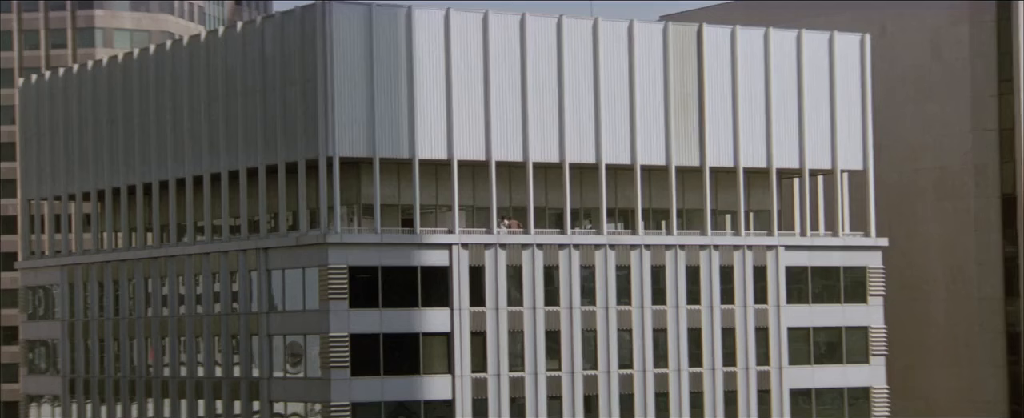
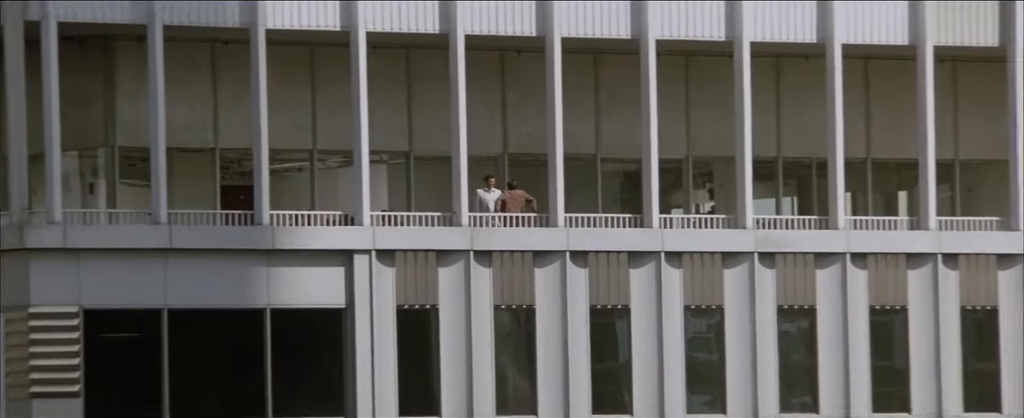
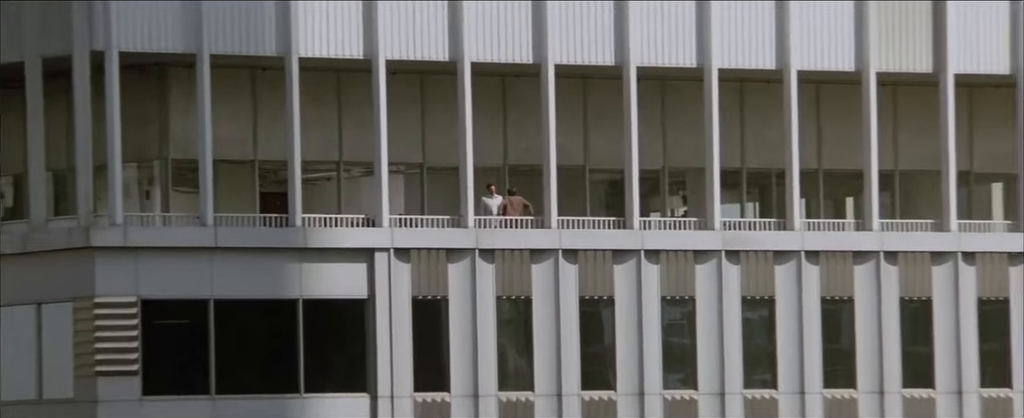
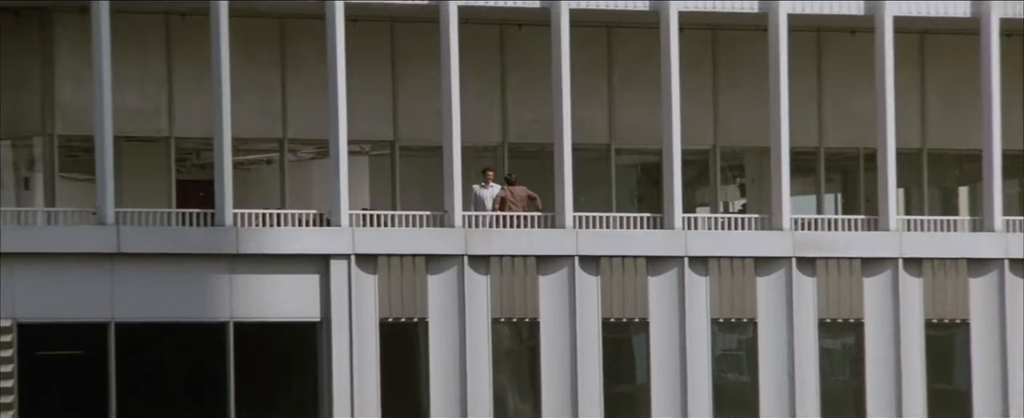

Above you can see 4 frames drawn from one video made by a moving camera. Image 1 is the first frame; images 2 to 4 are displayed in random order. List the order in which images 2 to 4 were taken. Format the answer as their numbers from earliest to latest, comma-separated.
3, 2, 4
